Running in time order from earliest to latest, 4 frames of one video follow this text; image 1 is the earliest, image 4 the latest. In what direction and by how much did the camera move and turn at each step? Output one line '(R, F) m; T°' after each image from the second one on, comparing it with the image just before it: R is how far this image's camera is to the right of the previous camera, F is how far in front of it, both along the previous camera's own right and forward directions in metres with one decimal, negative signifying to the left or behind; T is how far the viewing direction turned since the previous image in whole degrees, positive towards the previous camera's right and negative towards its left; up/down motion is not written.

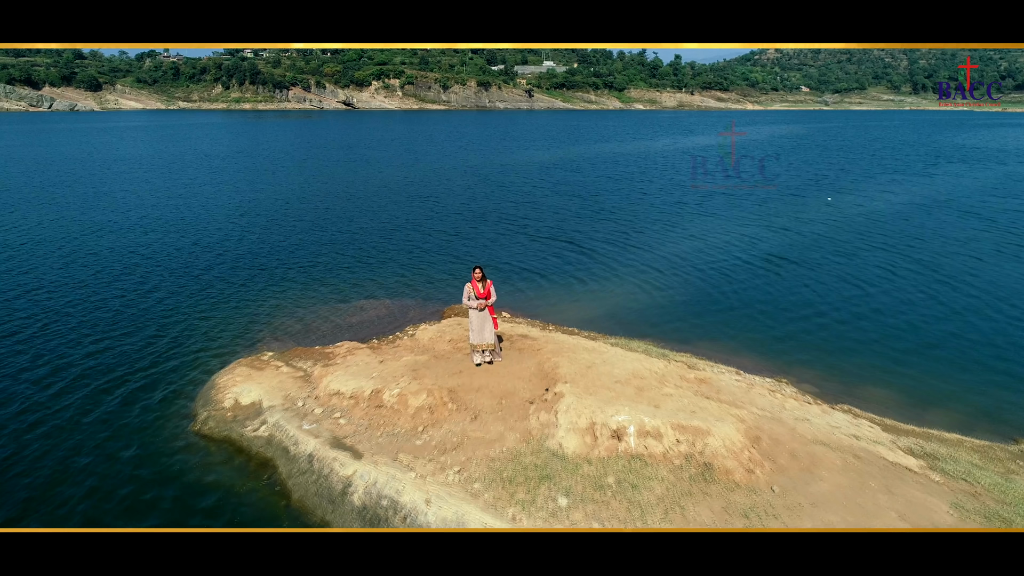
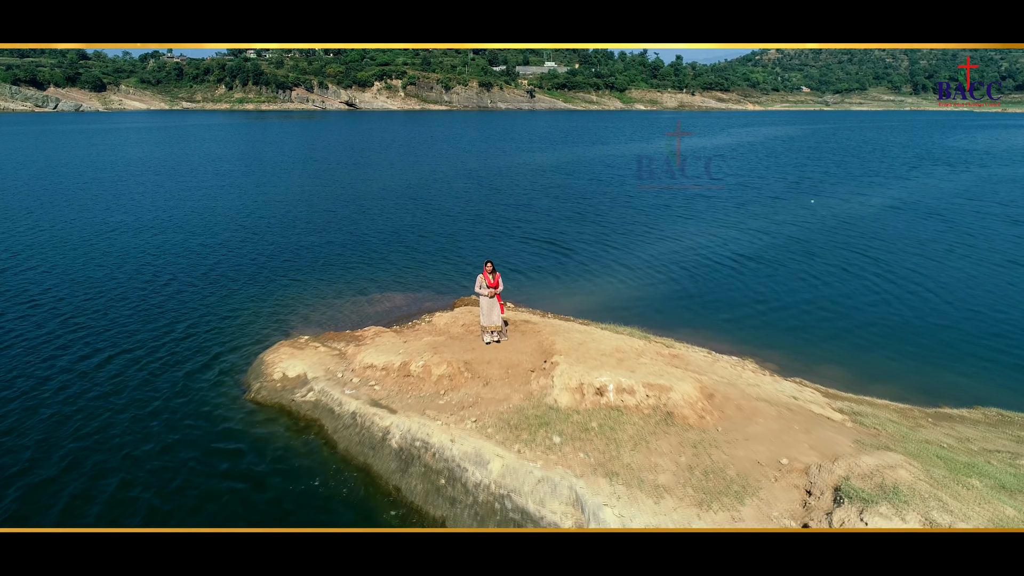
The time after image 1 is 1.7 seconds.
(-0.1, -2.4) m; 0°
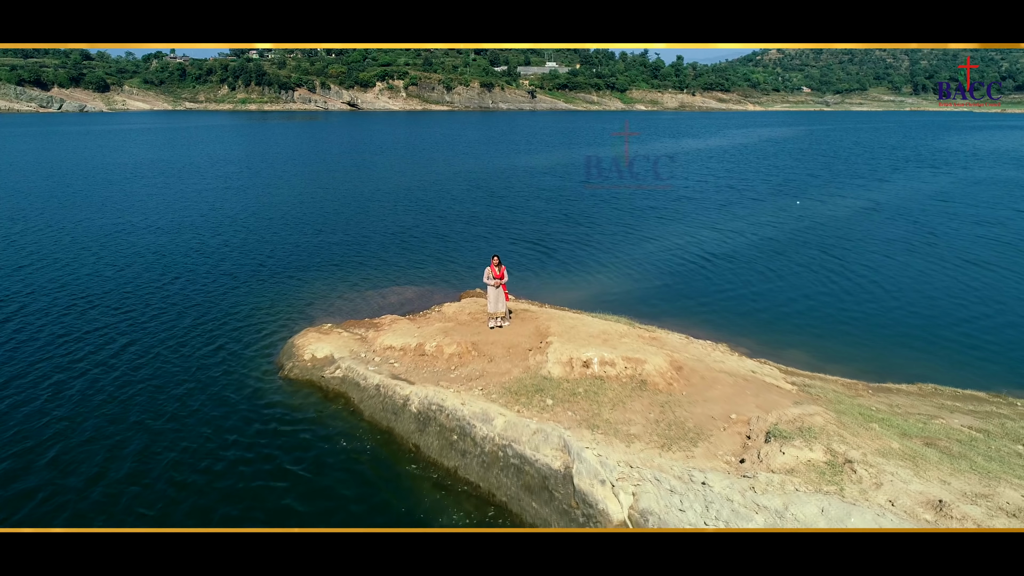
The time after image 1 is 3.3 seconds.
(0.0, -2.1) m; 0°
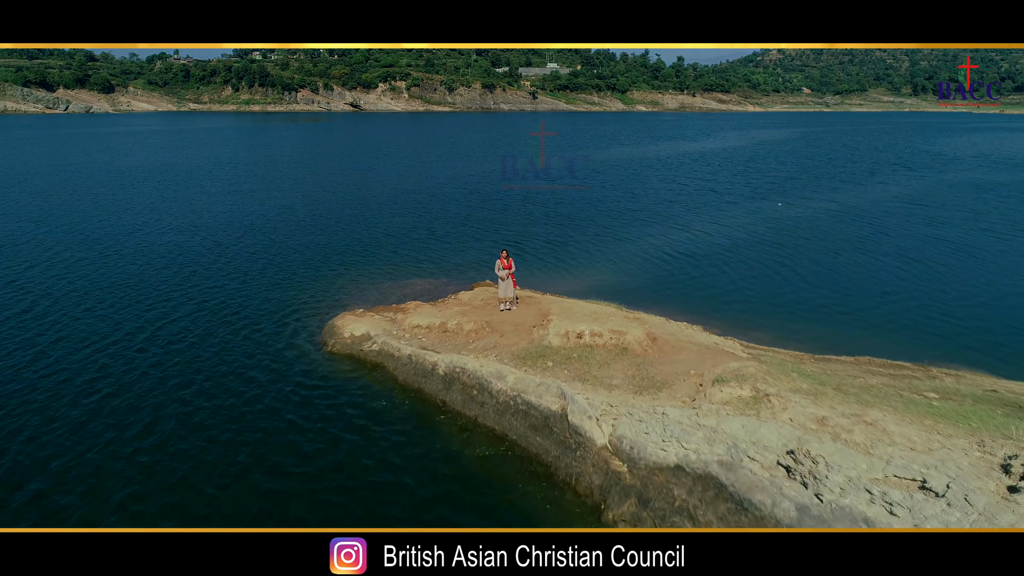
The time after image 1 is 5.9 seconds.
(-0.2, -3.3) m; 0°
